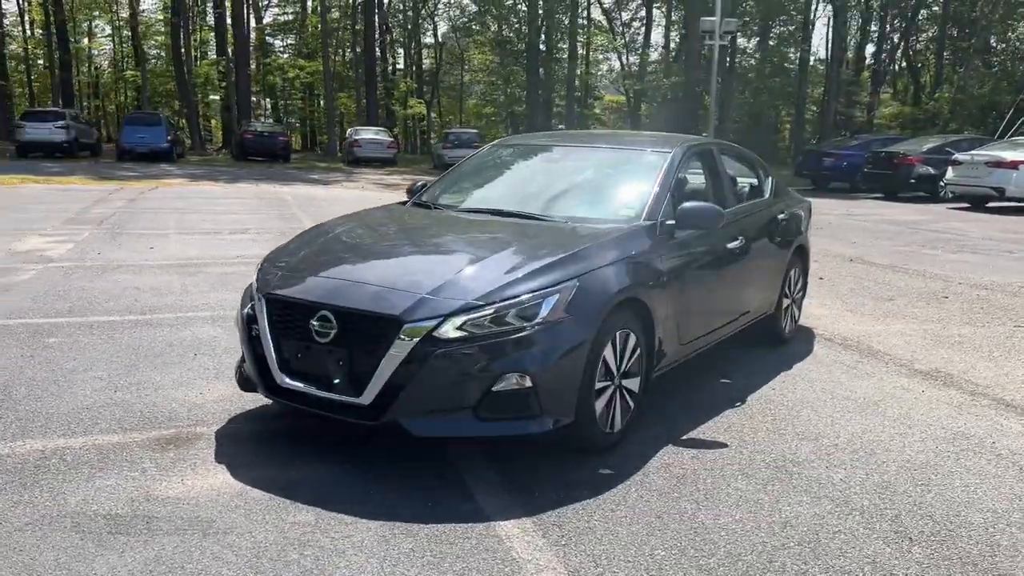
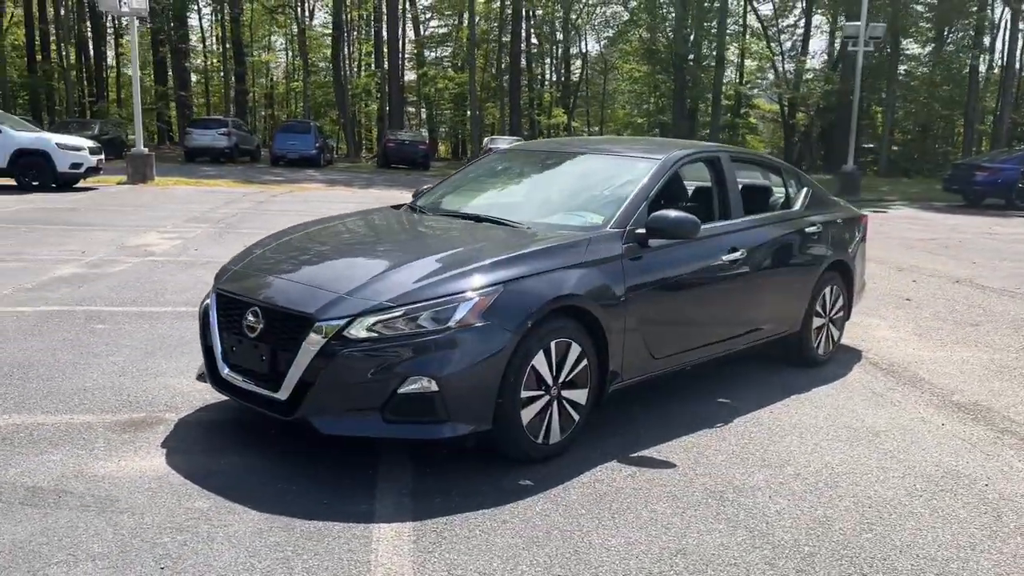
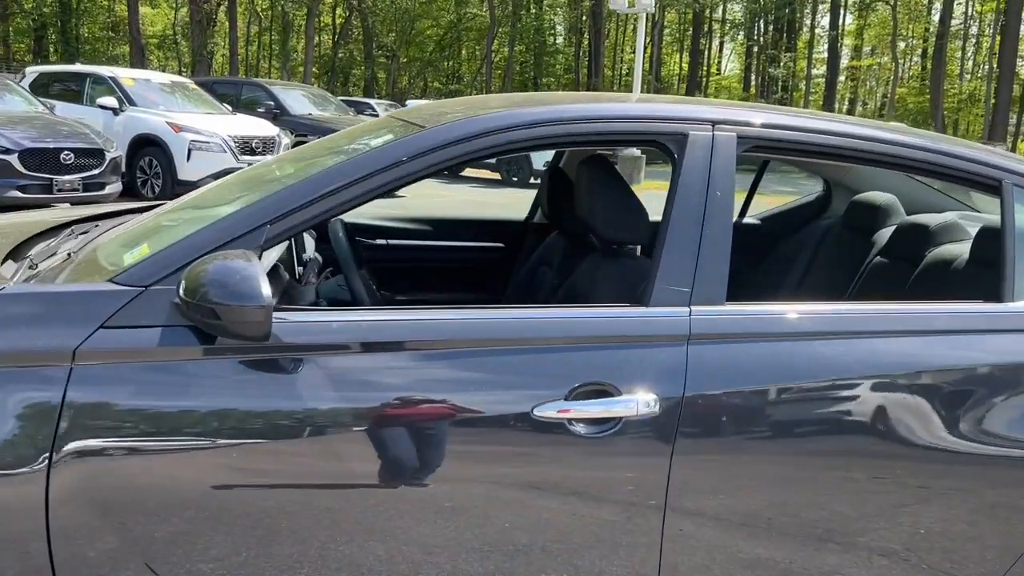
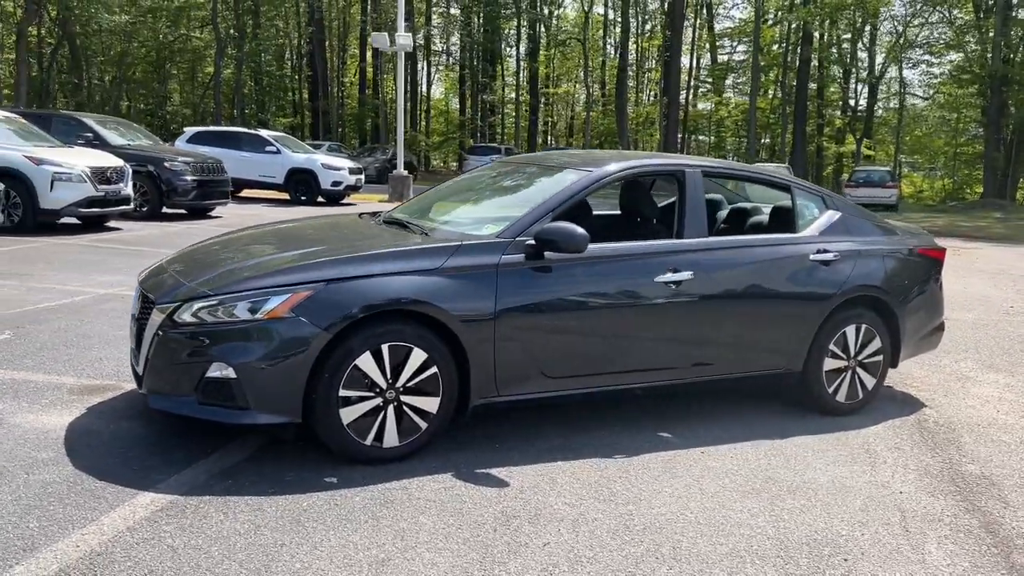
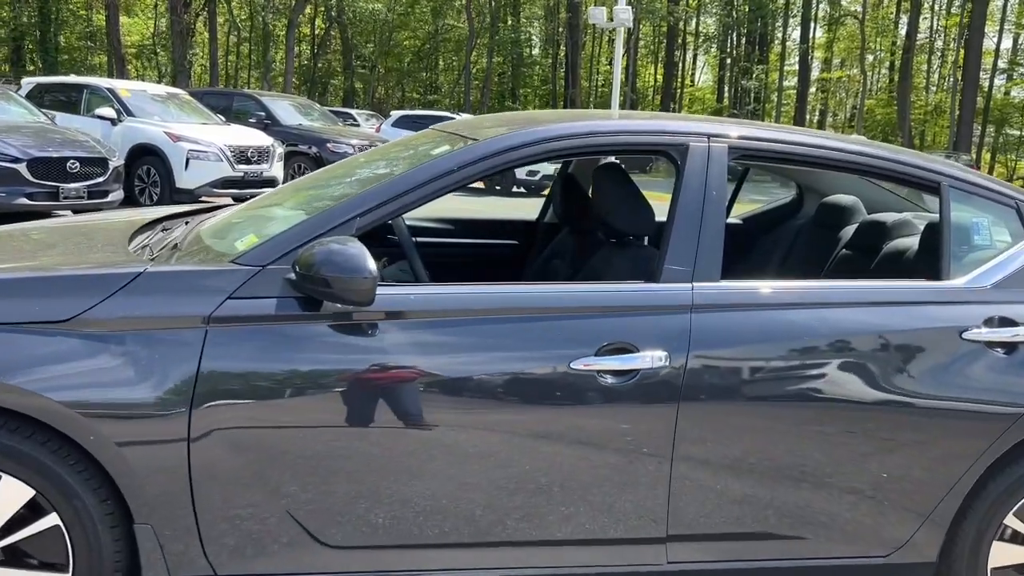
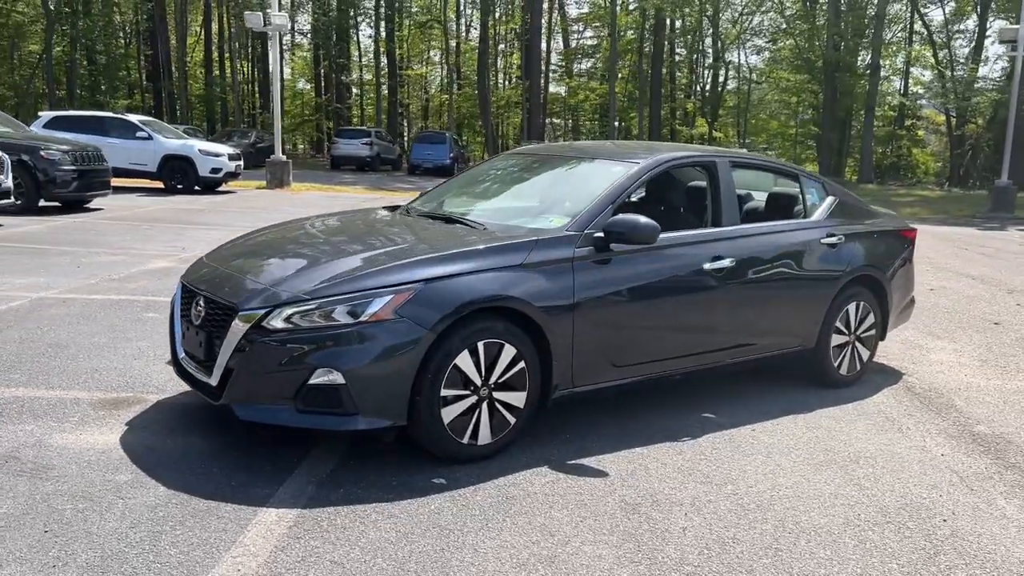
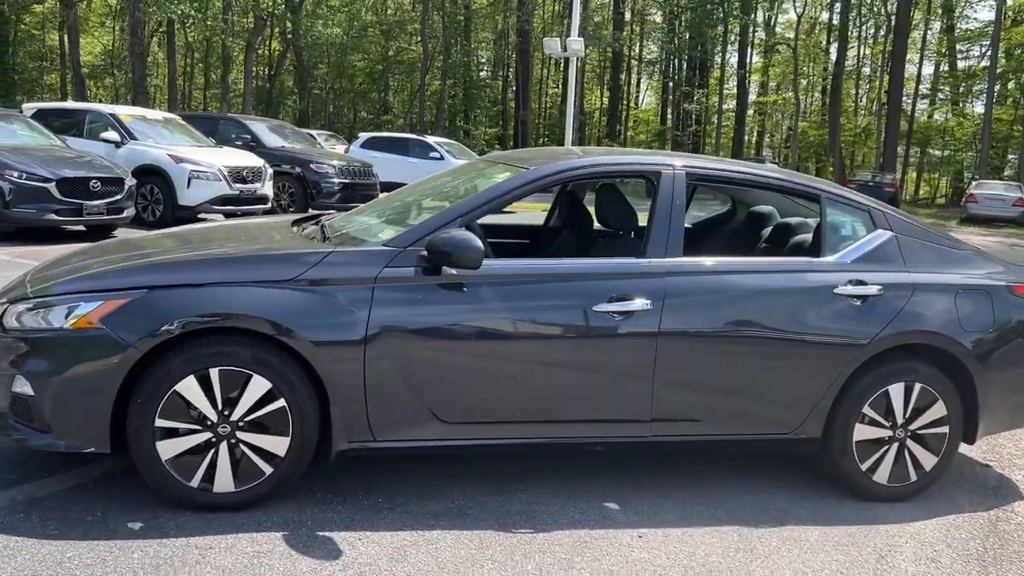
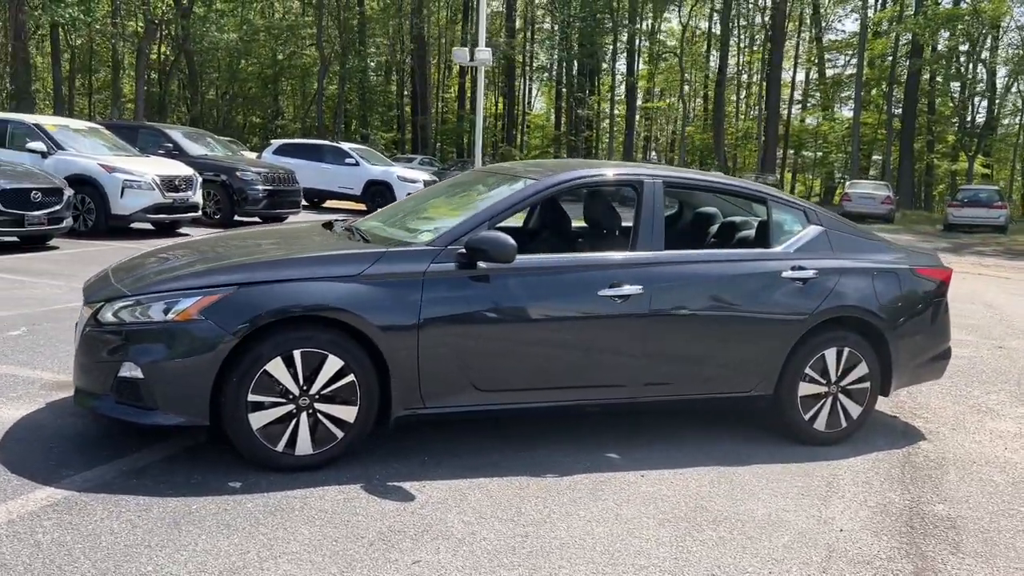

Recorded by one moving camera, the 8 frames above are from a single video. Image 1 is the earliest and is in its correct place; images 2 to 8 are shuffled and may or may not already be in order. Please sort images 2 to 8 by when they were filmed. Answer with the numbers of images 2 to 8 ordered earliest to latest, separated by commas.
2, 6, 4, 8, 7, 5, 3
